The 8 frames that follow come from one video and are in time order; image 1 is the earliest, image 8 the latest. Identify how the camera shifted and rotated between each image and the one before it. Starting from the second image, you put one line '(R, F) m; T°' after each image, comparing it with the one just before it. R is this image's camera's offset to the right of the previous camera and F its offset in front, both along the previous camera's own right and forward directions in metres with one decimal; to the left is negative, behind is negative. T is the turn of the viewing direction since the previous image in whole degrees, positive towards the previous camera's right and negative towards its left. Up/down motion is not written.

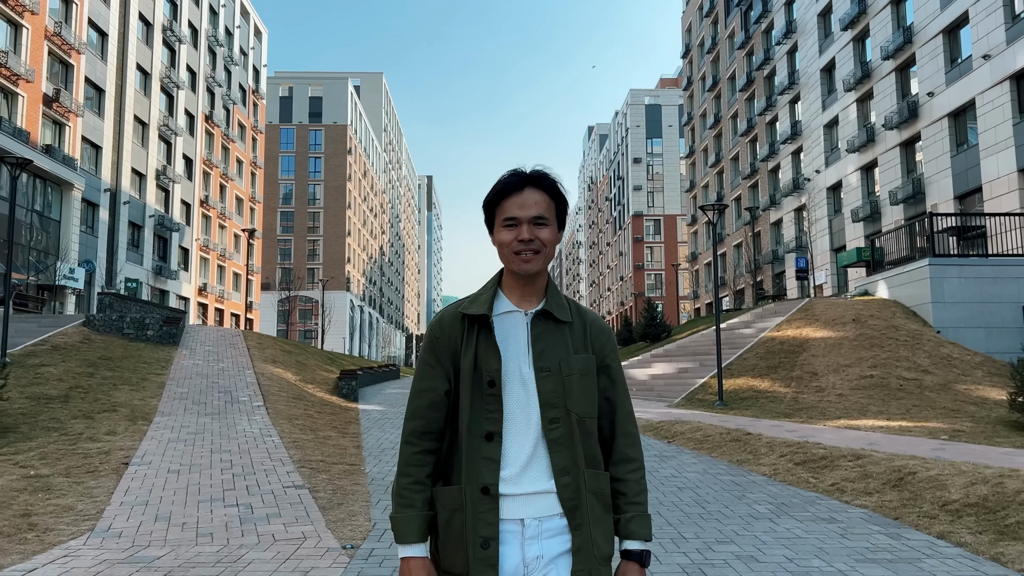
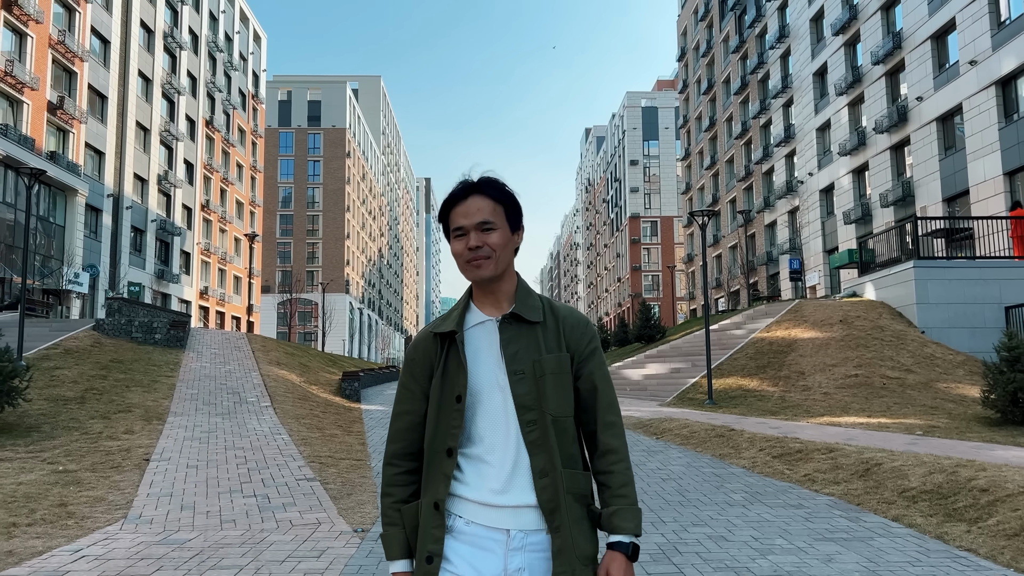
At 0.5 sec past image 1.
(0.0, -0.5) m; 0°
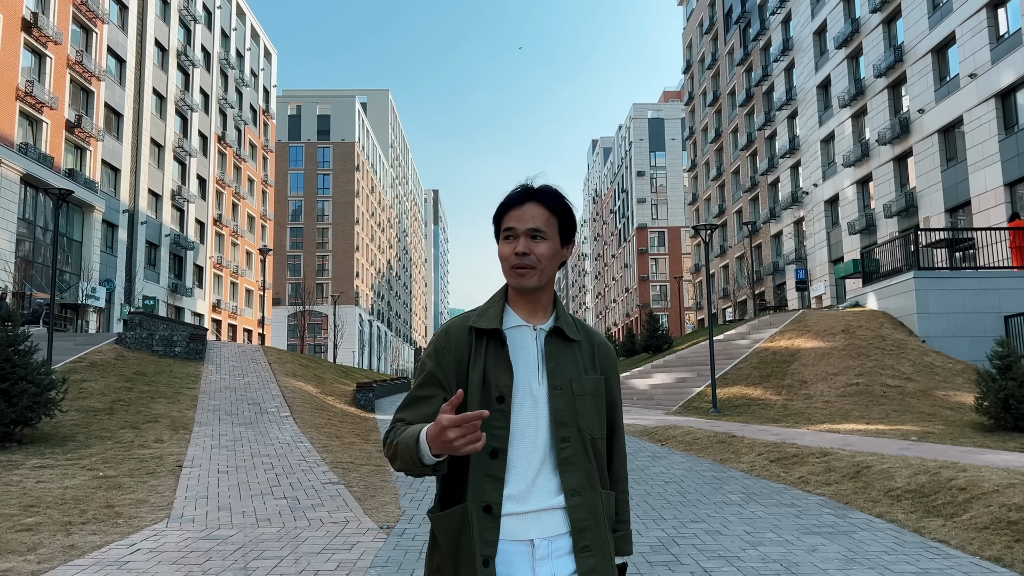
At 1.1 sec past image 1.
(0.0, -0.5) m; -1°
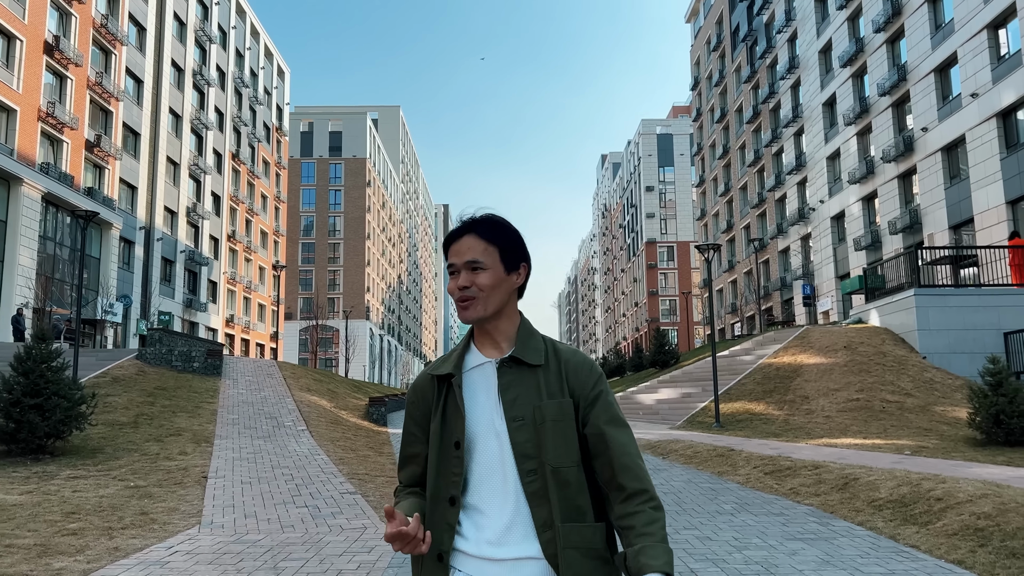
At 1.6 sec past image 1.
(0.0, -0.5) m; -1°
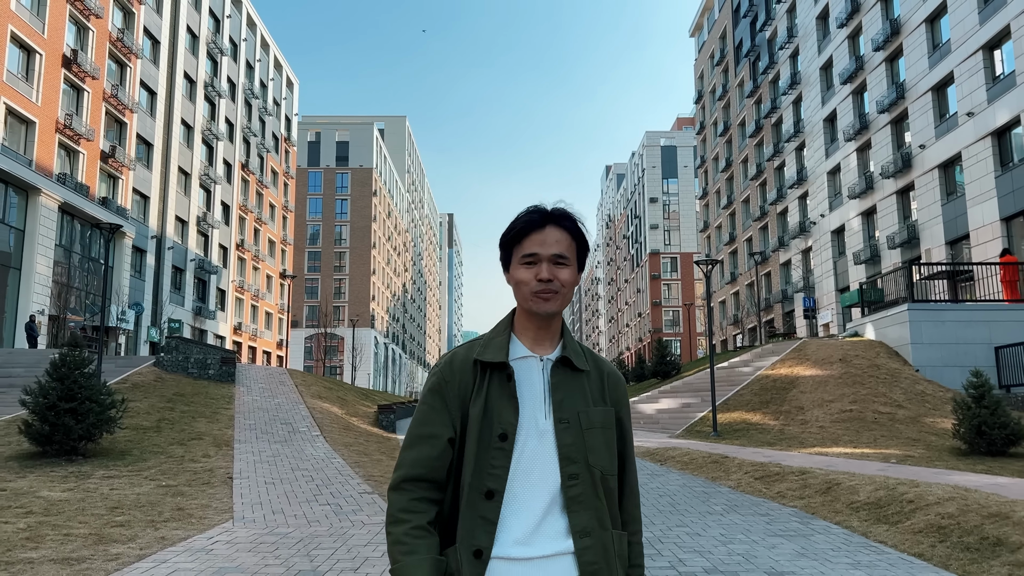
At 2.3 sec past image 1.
(0.0, -0.6) m; 0°
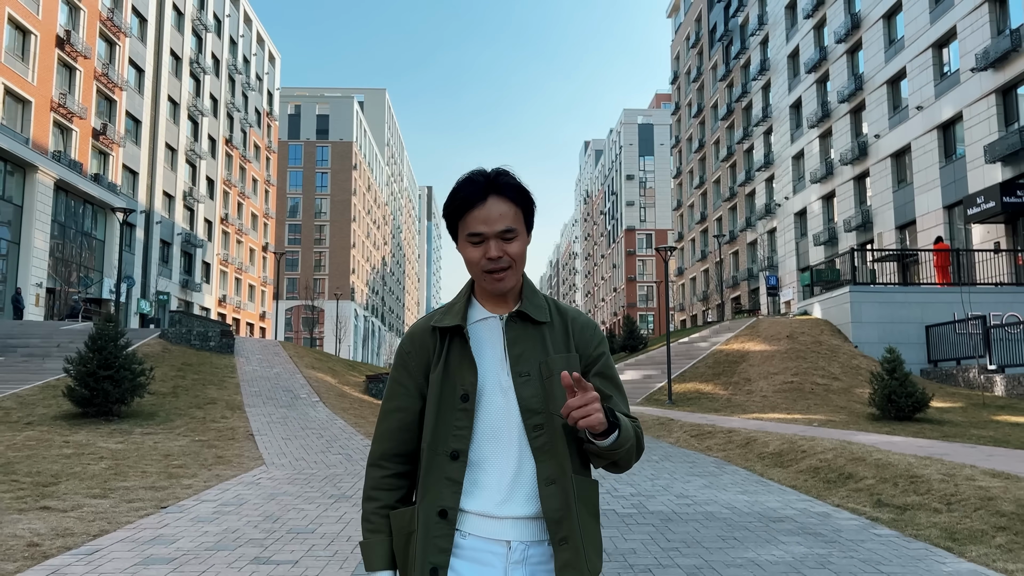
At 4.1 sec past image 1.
(0.0, -1.7) m; +2°
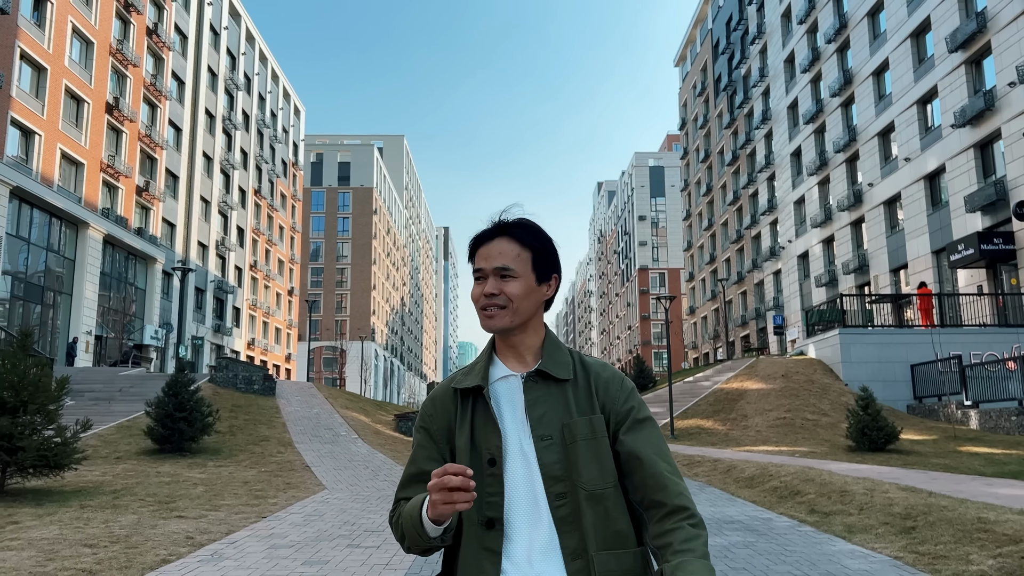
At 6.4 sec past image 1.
(0.0, -2.0) m; -1°
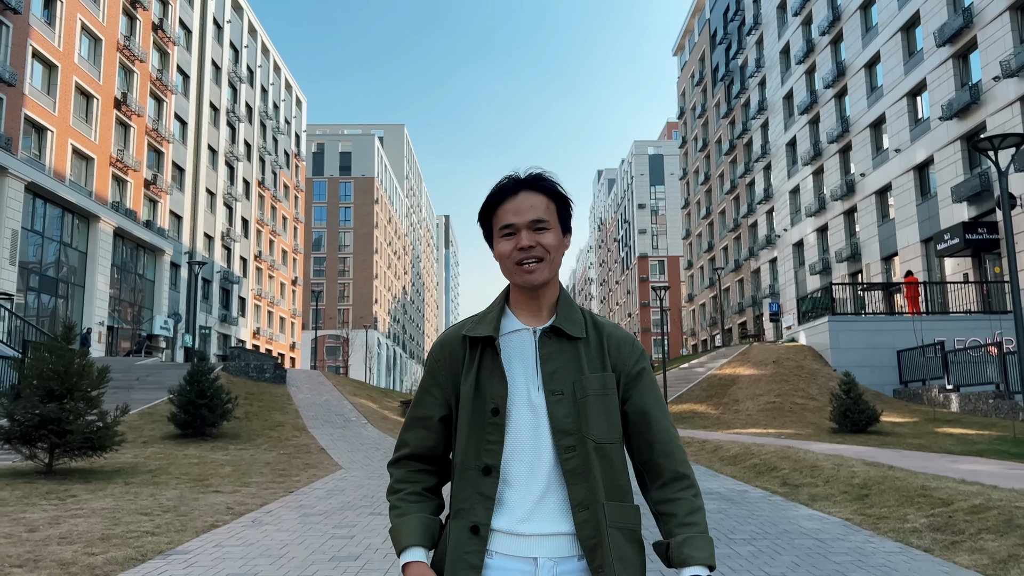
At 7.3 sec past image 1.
(0.0, -0.8) m; 0°
